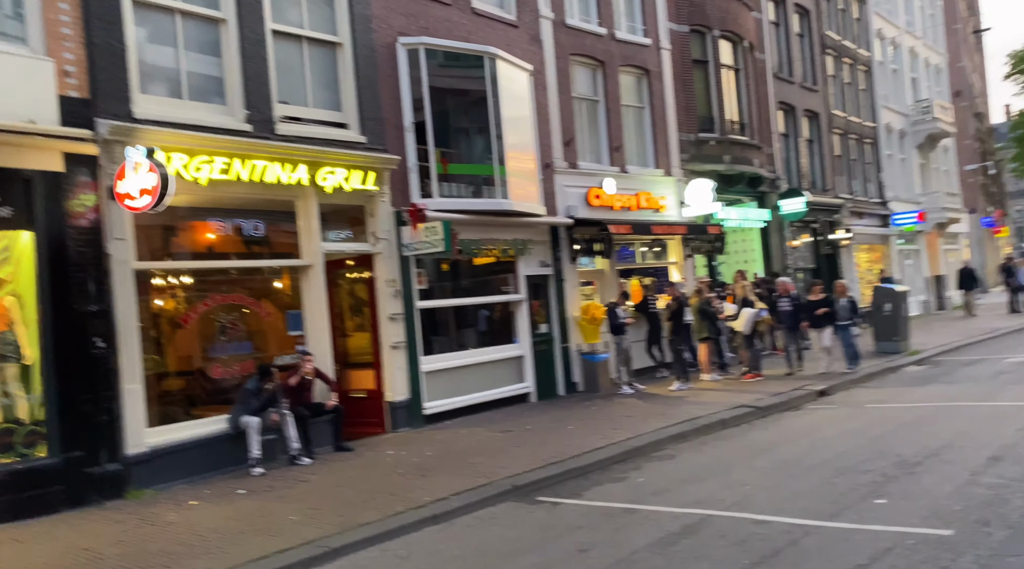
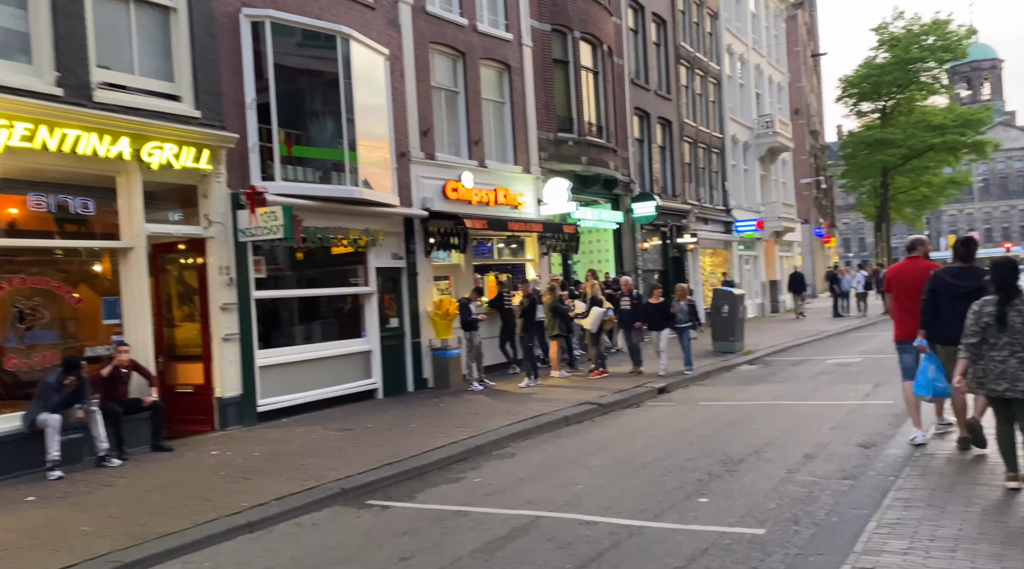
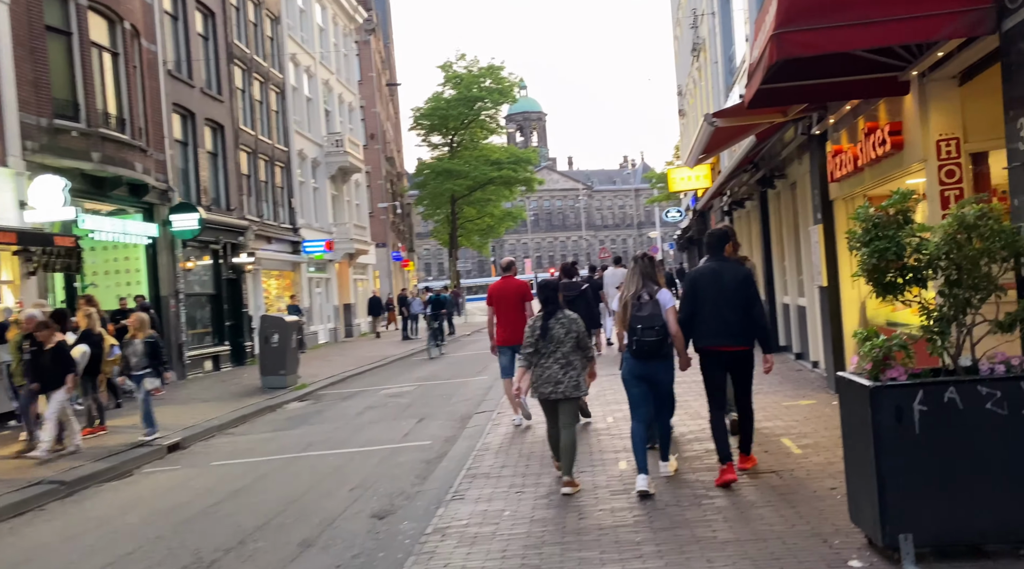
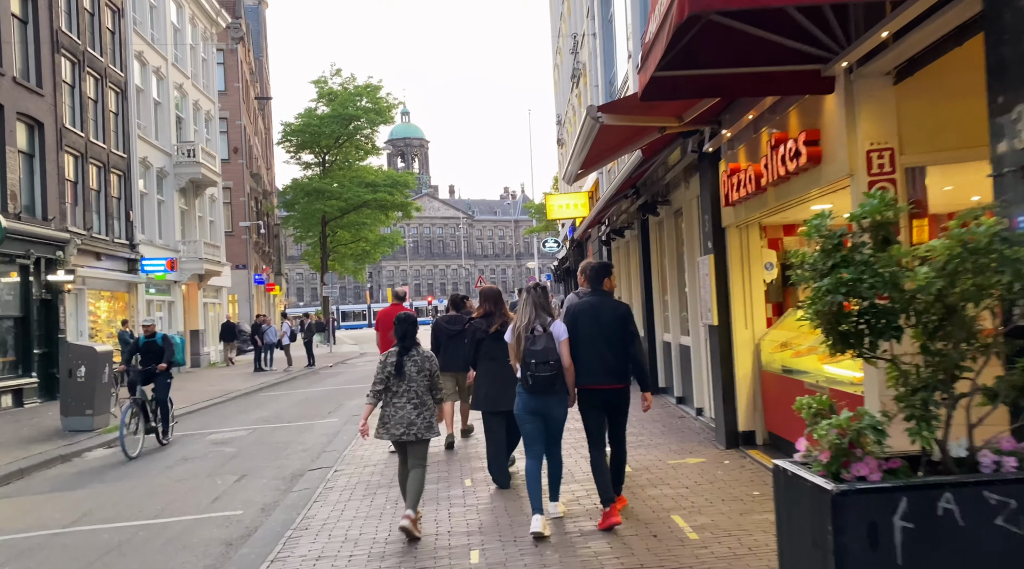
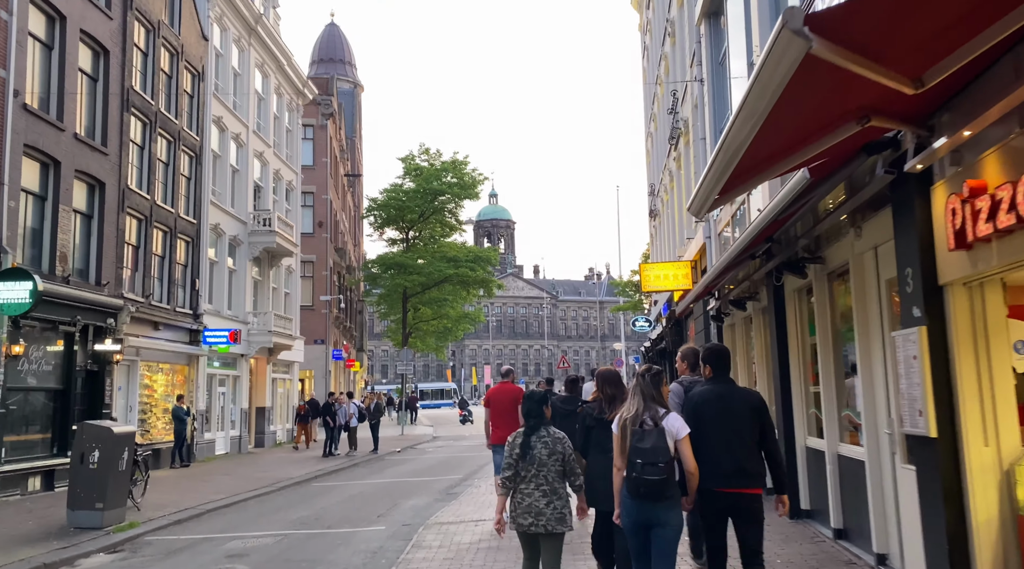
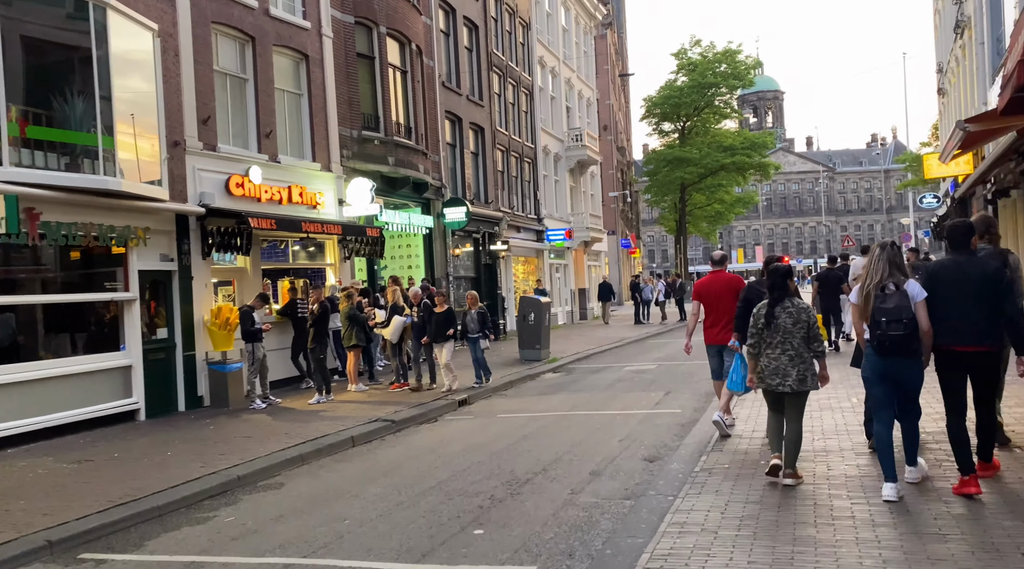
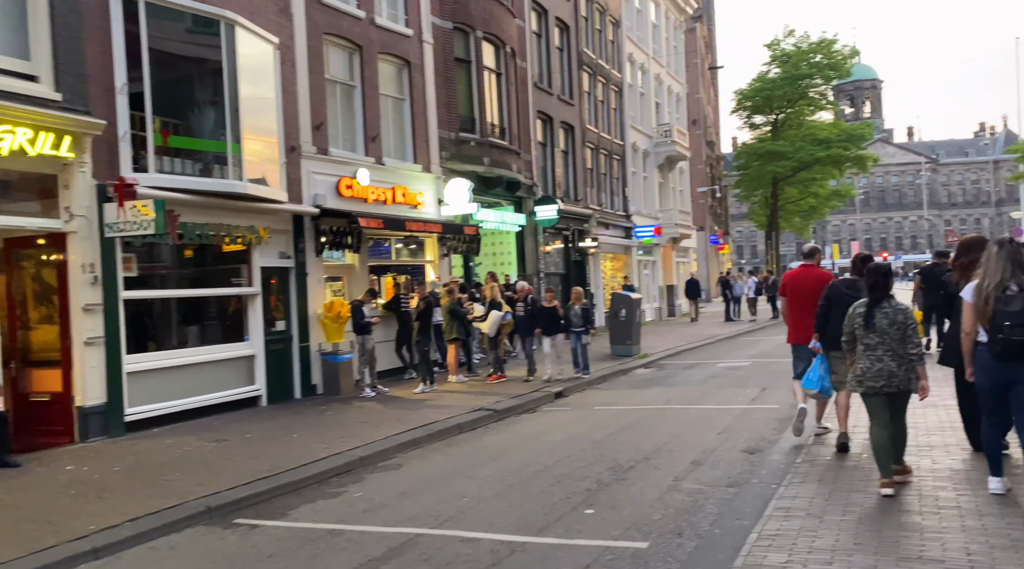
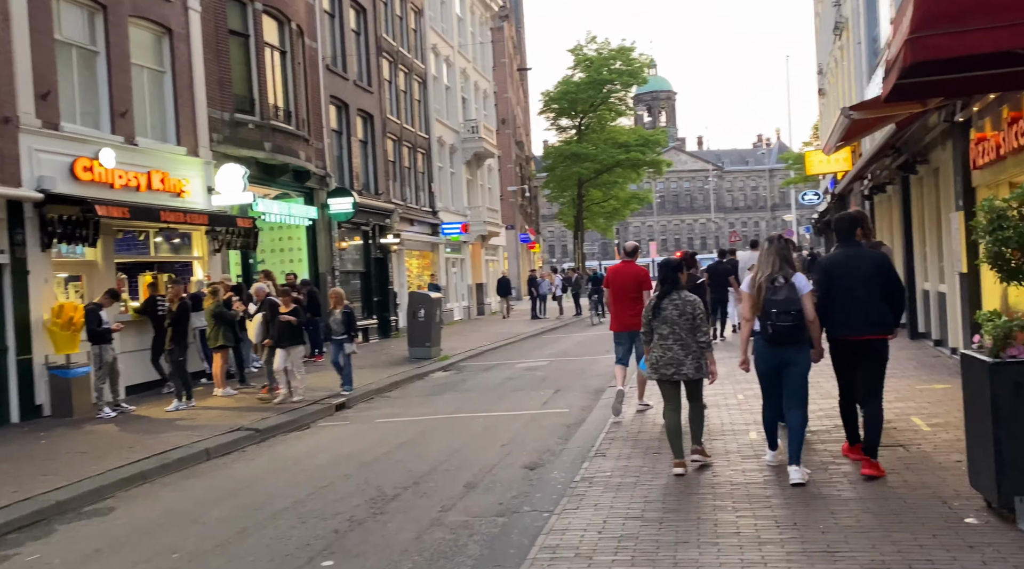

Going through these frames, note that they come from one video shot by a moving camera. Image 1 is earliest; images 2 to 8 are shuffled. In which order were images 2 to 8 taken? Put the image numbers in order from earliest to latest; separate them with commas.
2, 7, 6, 8, 3, 4, 5
